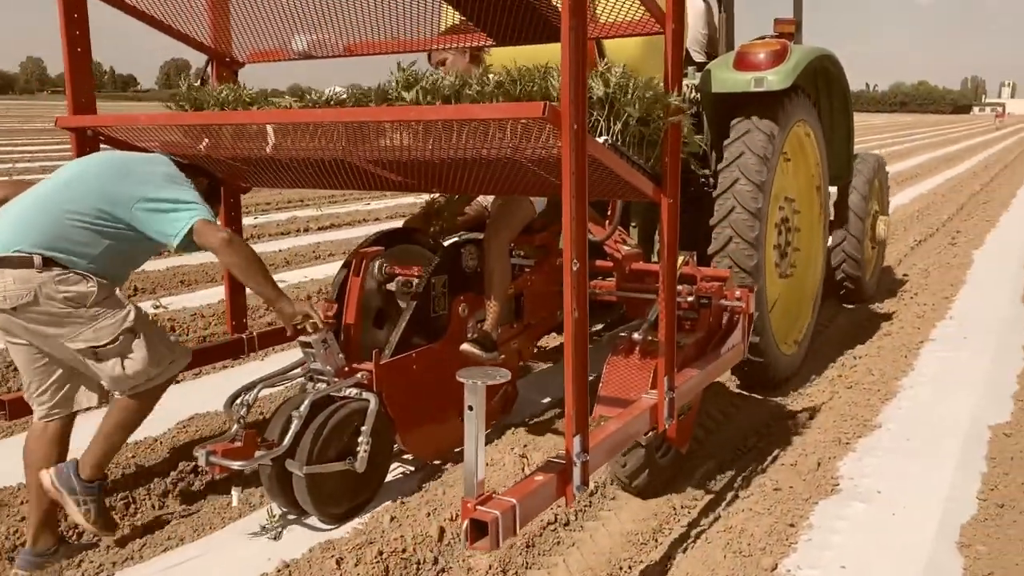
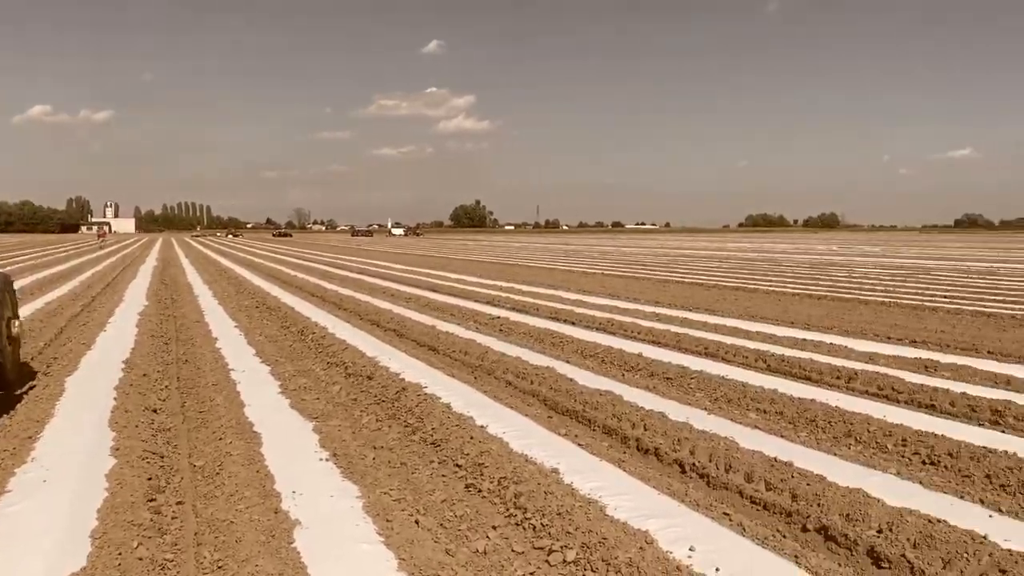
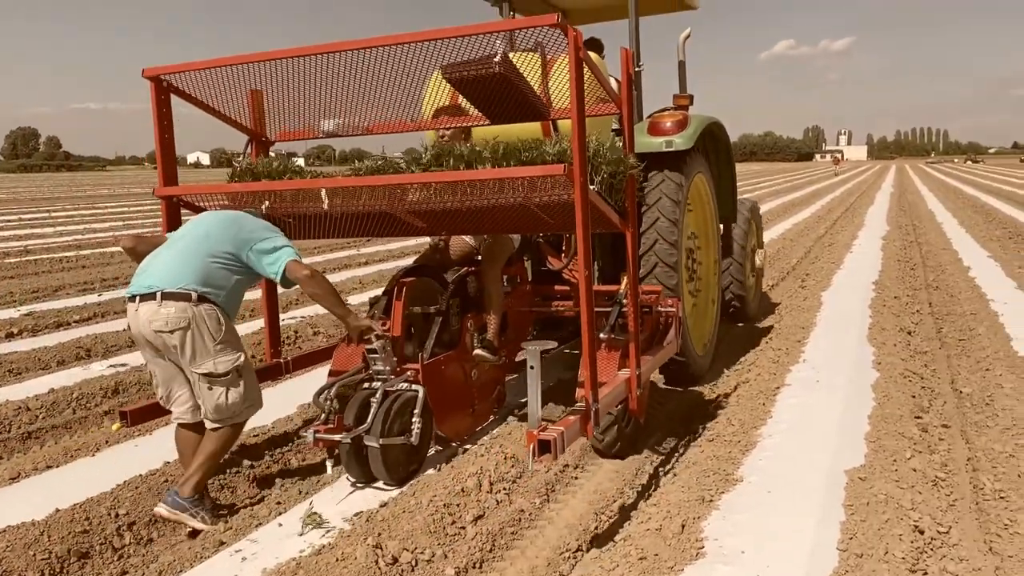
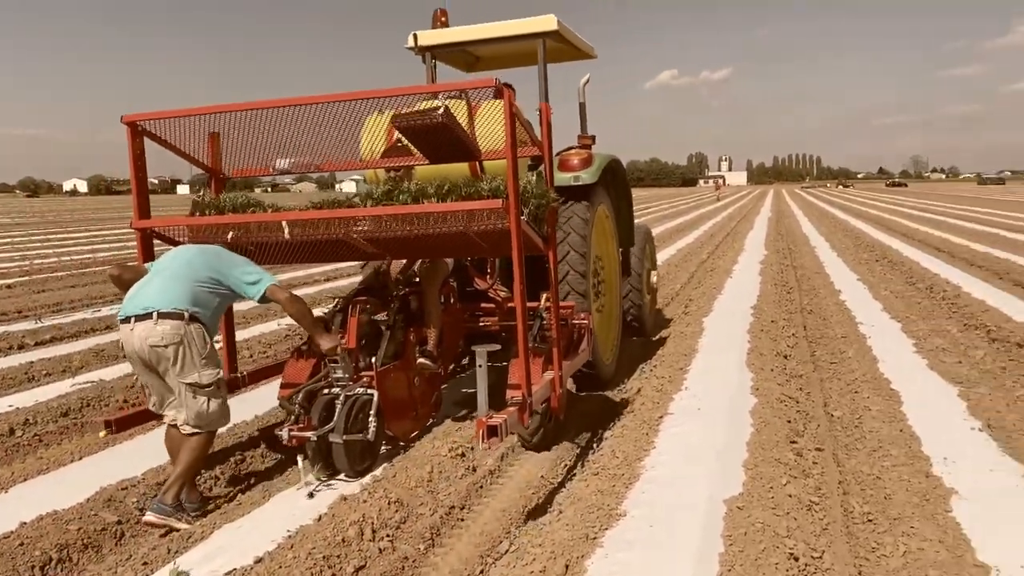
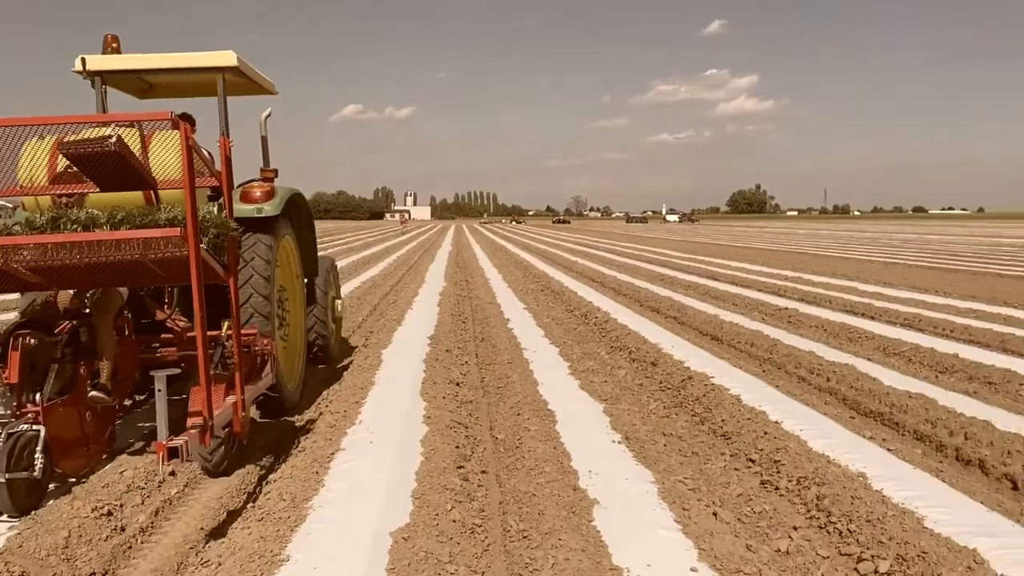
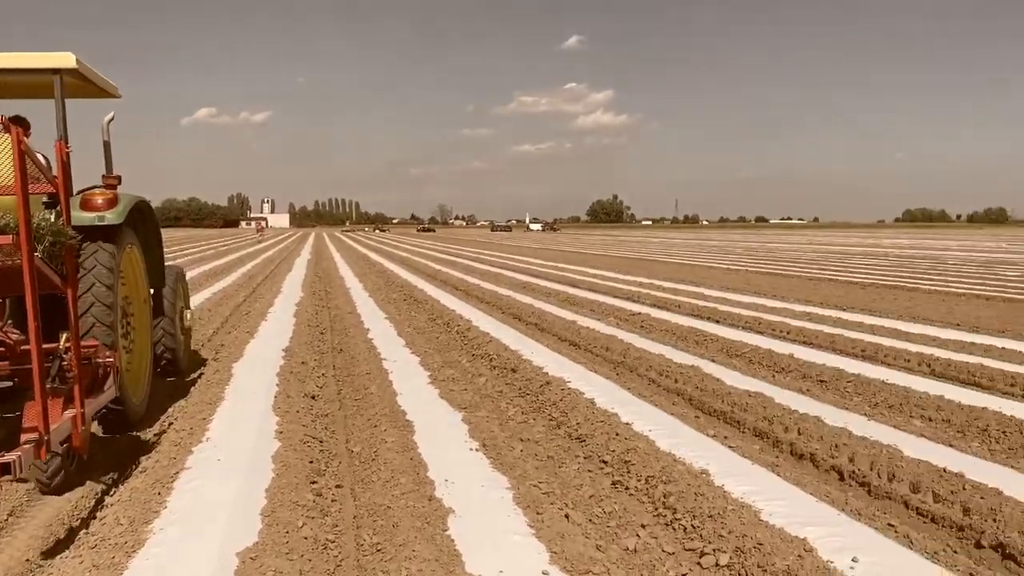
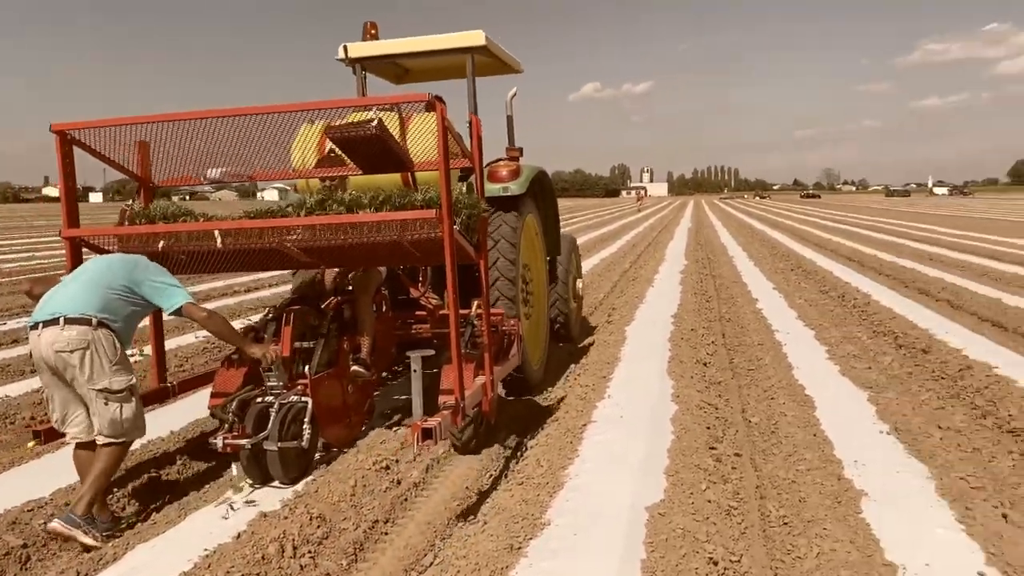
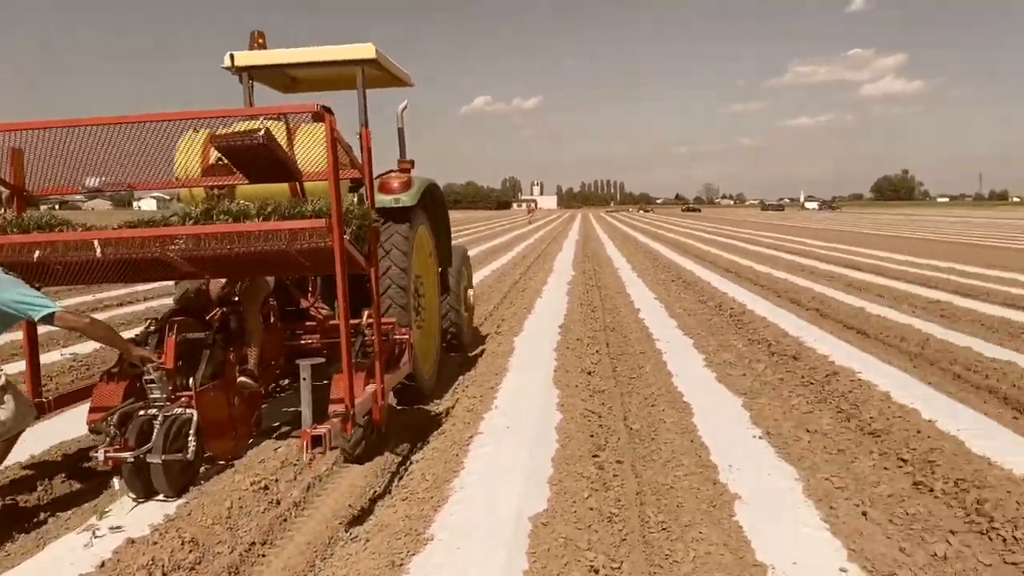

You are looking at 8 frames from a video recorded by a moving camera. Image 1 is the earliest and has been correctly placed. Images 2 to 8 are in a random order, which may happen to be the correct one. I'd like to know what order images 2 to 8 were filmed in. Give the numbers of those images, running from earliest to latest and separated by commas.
3, 4, 7, 8, 5, 6, 2
